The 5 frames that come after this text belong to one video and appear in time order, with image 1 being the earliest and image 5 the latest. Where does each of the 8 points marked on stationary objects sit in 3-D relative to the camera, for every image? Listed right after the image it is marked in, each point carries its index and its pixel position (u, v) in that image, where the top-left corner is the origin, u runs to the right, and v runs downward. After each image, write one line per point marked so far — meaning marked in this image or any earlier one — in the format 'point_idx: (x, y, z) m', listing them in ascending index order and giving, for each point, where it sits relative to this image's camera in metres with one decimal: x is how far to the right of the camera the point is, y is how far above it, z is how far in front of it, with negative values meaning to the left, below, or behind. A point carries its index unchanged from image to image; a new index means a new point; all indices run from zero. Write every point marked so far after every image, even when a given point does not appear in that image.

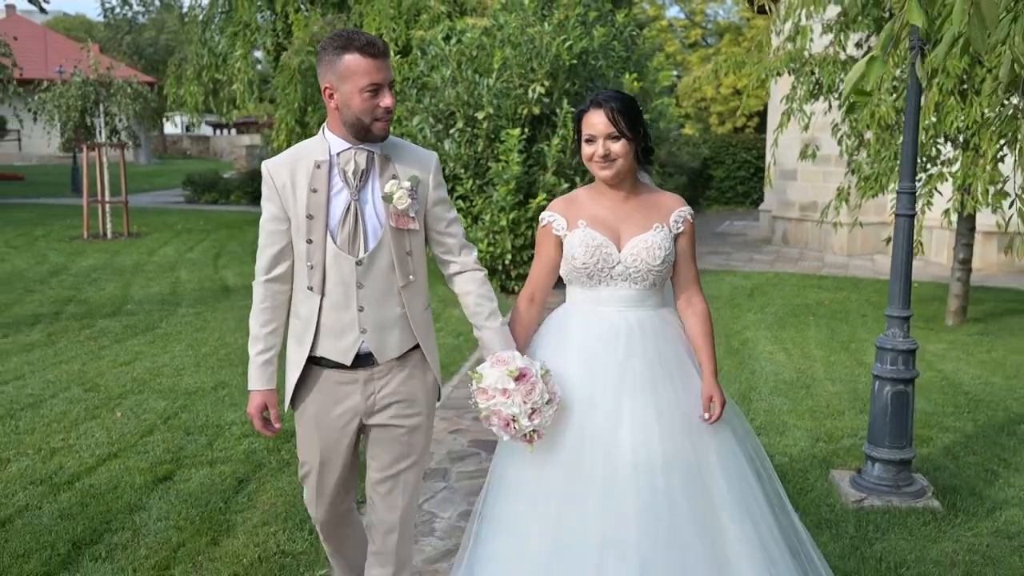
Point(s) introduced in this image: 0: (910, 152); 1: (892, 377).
0: (+1.5, +0.5, +3.6) m
1: (+1.5, -0.3, +3.8) m
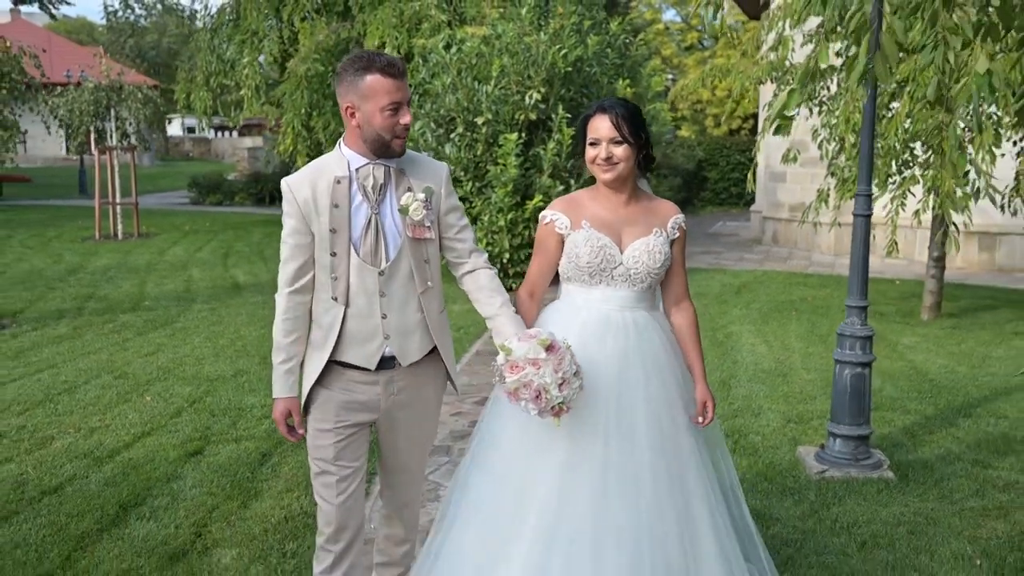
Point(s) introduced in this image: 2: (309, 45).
0: (+1.5, +0.5, +4.1) m
1: (+1.5, -0.3, +4.2) m
2: (-2.1, +2.5, +10.1) m
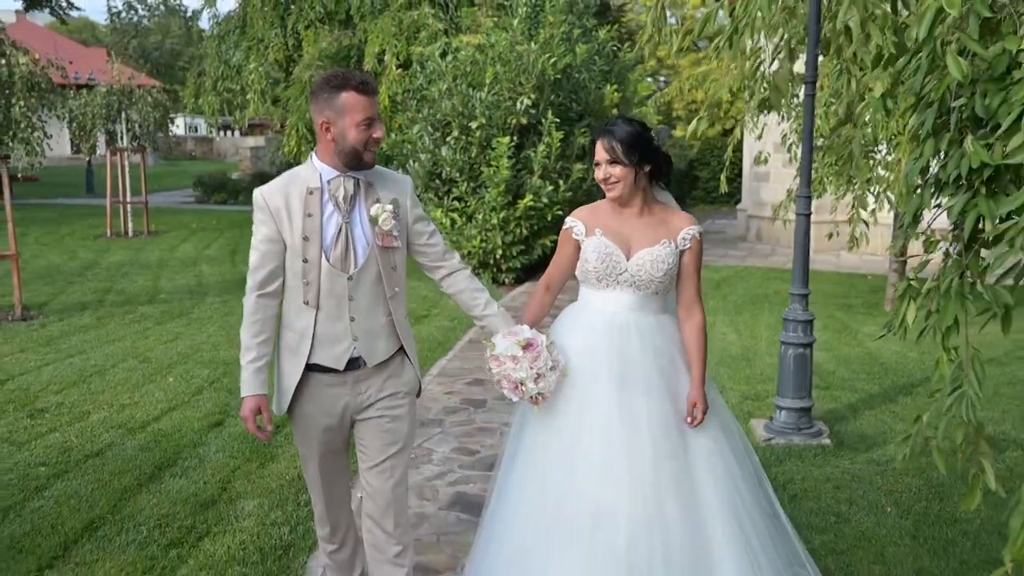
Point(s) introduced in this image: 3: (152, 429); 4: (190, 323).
0: (+1.4, +0.6, +4.6) m
1: (+1.4, -0.3, +4.7) m
2: (-2.2, +2.6, +10.7) m
3: (-1.8, -0.7, +4.8) m
4: (-2.4, -0.3, +7.3) m
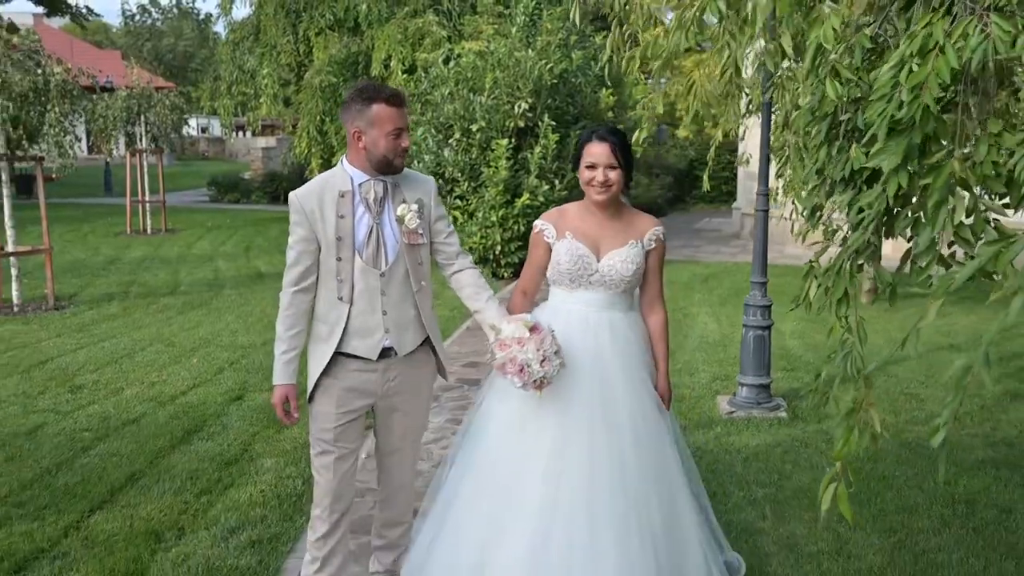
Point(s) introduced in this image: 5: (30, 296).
0: (+1.3, +0.6, +5.2) m
1: (+1.3, -0.2, +5.3) m
2: (-2.2, +2.6, +11.3) m
3: (-1.8, -0.6, +5.4) m
4: (-2.4, -0.2, +7.9) m
5: (-4.2, -0.1, +8.5) m
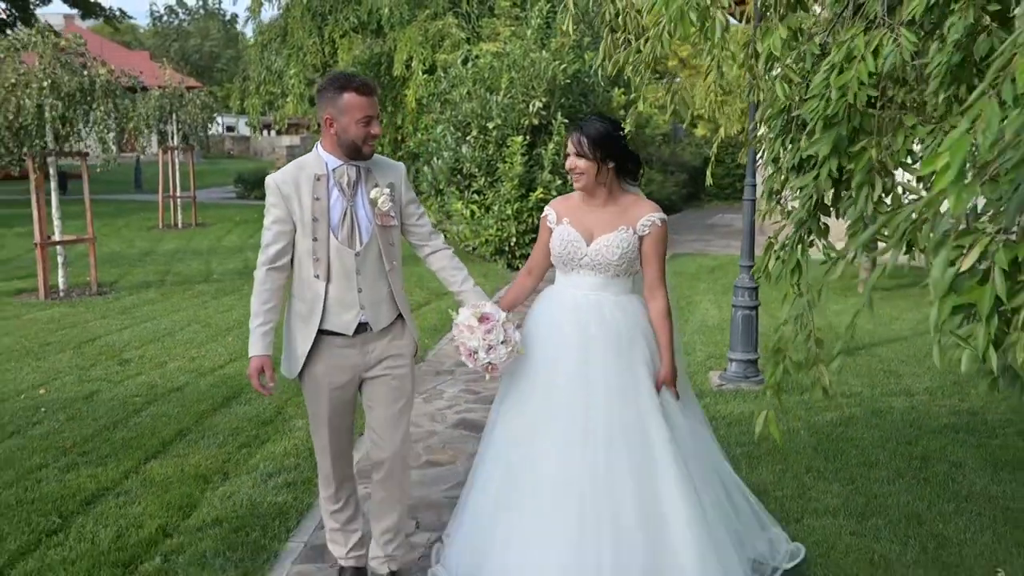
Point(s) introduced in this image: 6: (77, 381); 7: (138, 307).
0: (+1.4, +0.7, +5.6) m
1: (+1.4, -0.1, +5.8) m
2: (-2.0, +2.7, +11.8) m
3: (-1.8, -0.5, +5.9) m
4: (-2.3, -0.1, +8.5) m
5: (-4.1, 0.0, +9.0) m
6: (-2.5, -0.5, +5.7) m
7: (-3.1, -0.2, +8.0) m
